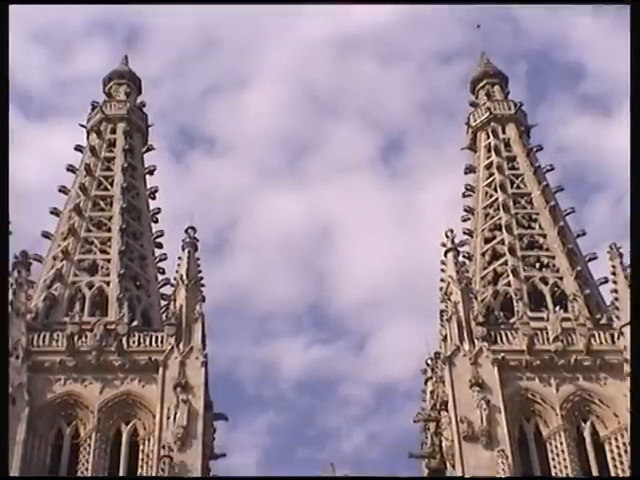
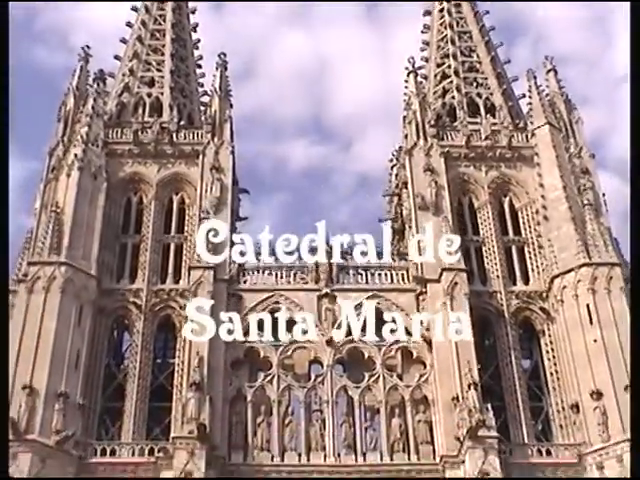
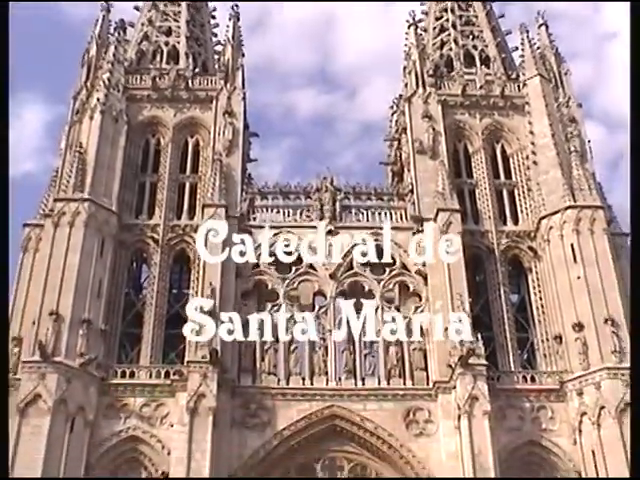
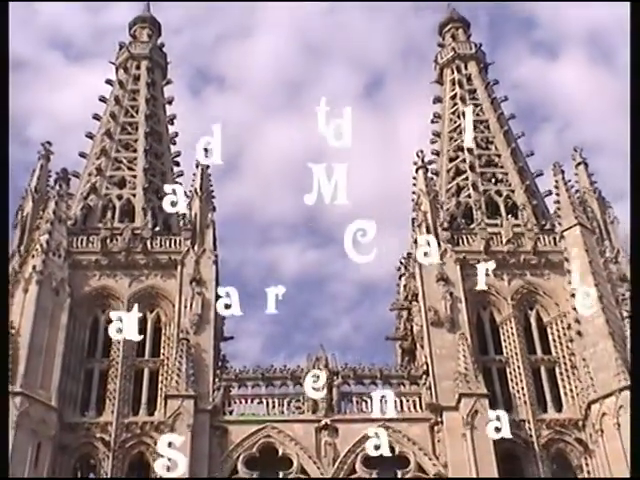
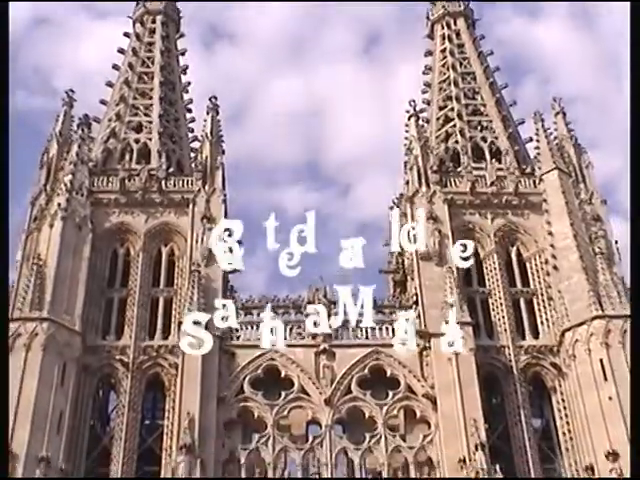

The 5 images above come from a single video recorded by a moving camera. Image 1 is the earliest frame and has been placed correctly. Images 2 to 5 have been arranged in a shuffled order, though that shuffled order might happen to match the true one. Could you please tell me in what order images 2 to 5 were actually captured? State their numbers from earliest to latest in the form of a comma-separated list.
4, 5, 2, 3
